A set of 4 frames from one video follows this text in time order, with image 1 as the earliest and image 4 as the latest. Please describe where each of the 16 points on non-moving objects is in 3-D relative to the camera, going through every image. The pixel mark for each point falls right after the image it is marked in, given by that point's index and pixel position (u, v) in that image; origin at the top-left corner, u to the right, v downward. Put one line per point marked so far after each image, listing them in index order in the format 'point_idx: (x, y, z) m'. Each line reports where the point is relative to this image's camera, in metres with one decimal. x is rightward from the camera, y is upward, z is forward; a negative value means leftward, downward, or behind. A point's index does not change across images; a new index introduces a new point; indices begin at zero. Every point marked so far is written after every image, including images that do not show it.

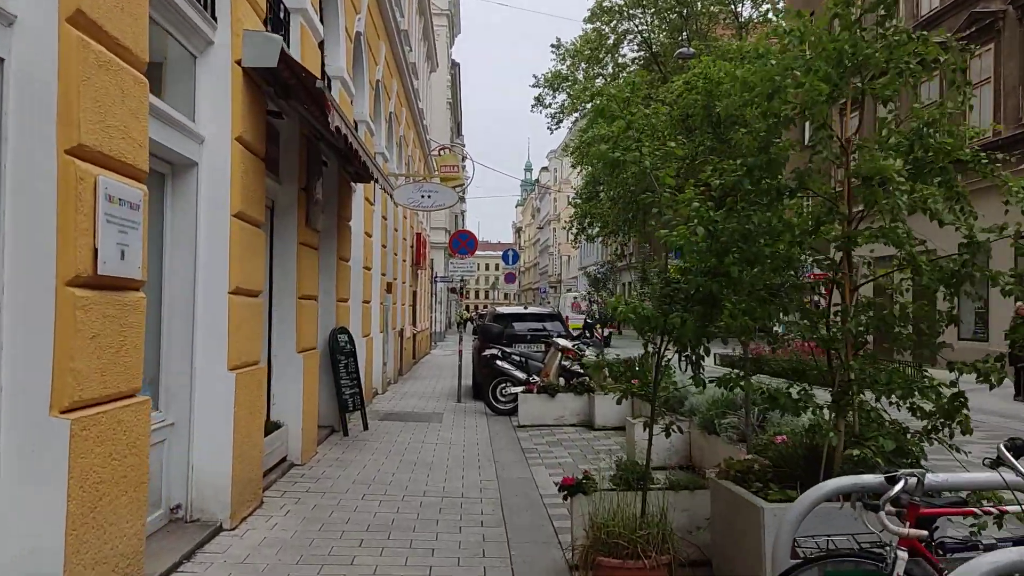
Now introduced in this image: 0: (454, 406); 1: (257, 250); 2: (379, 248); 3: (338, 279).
0: (-1.0, -2.0, +13.1) m
1: (-2.0, +0.3, +6.0) m
2: (-2.5, +0.8, +14.5) m
3: (-2.3, +0.1, +10.0) m
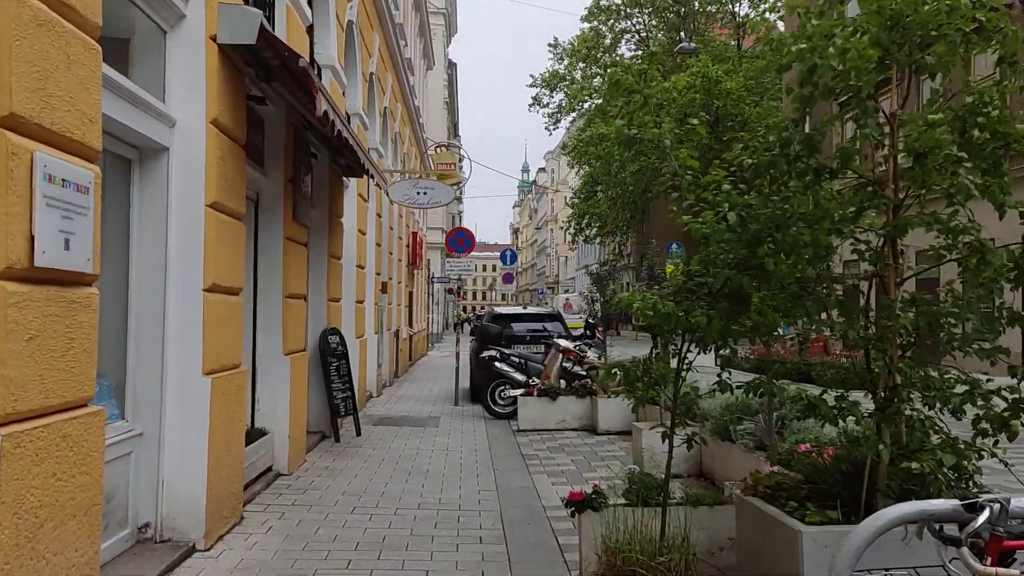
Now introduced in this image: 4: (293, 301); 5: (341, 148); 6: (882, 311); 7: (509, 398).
0: (-1.0, -2.0, +12.6) m
1: (-2.0, +0.3, +5.6) m
2: (-2.5, +0.8, +14.1) m
3: (-2.3, +0.1, +9.5) m
4: (-2.1, -0.1, +7.5) m
5: (-1.9, +1.5, +8.4) m
6: (+1.6, -0.1, +3.4) m
7: (0.0, -1.6, +11.5) m
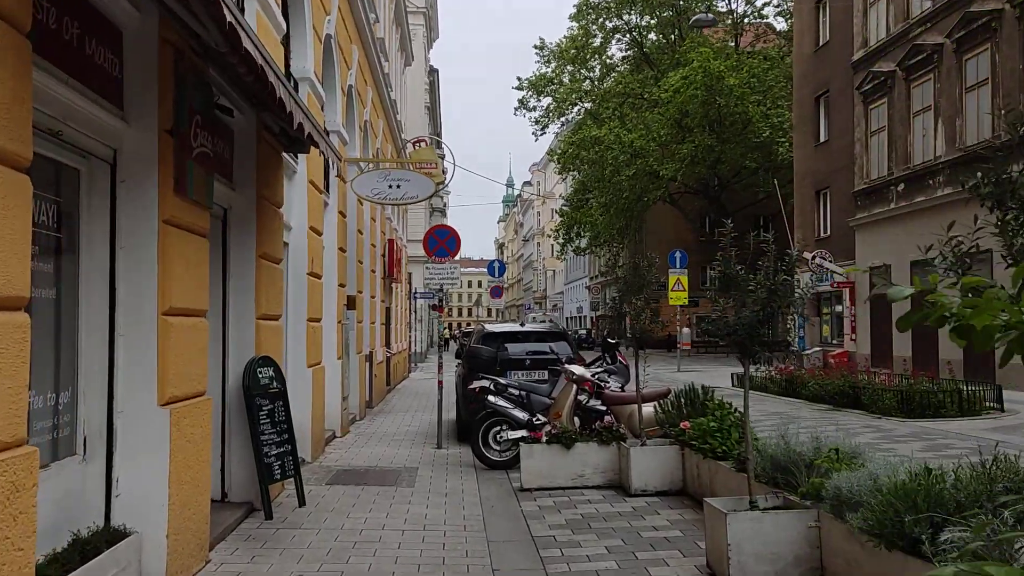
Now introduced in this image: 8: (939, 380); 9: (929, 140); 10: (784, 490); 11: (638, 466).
0: (-1.0, -2.2, +9.9) m
1: (-1.9, +0.3, +2.9) m
2: (-2.6, +0.6, +11.4) m
3: (-2.3, 0.0, +6.9) m
4: (-2.1, -0.2, +4.8) m
5: (-1.9, +1.4, +5.8) m
6: (+1.8, 0.0, +0.8) m
7: (-0.1, -1.8, +8.9) m
8: (+7.7, -1.7, +14.0) m
9: (+10.4, +3.7, +19.4) m
10: (+1.8, -1.3, +5.0) m
11: (+1.2, -1.7, +7.3) m
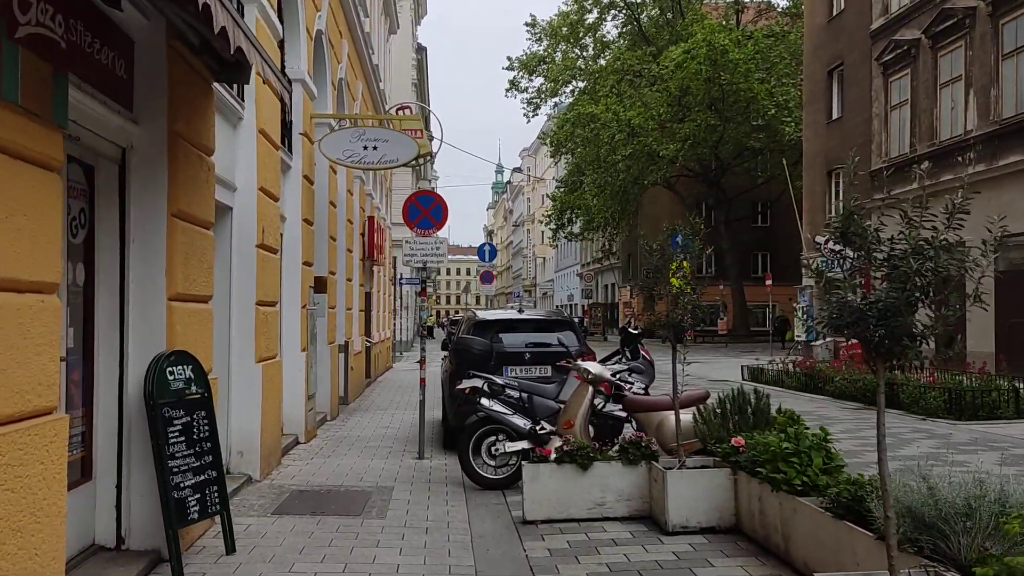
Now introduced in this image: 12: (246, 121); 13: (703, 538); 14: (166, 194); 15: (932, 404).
0: (-1.1, -1.9, +8.2) m
1: (-1.8, +0.4, +1.1) m
2: (-2.7, +0.8, +9.6) m
3: (-2.2, +0.2, +5.1) m
4: (-2.0, 0.0, +3.0) m
5: (-1.8, +1.6, +4.0) m
6: (+1.9, 0.0, -0.9) m
7: (-0.1, -1.5, +7.1) m
8: (+7.6, -1.4, +12.3) m
9: (+10.3, +4.0, +17.7) m
10: (+1.8, -1.2, +3.3) m
11: (+1.2, -1.5, +5.5) m
12: (-2.5, +1.6, +7.3) m
13: (+1.3, -1.8, +5.4) m
14: (-2.2, +0.6, +5.0) m
15: (+6.4, -1.7, +11.7) m
